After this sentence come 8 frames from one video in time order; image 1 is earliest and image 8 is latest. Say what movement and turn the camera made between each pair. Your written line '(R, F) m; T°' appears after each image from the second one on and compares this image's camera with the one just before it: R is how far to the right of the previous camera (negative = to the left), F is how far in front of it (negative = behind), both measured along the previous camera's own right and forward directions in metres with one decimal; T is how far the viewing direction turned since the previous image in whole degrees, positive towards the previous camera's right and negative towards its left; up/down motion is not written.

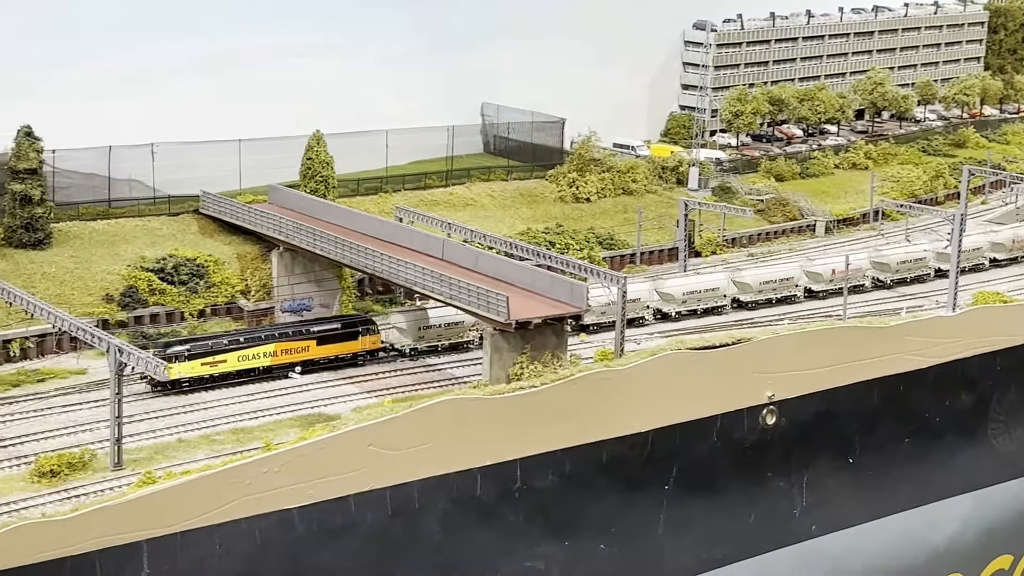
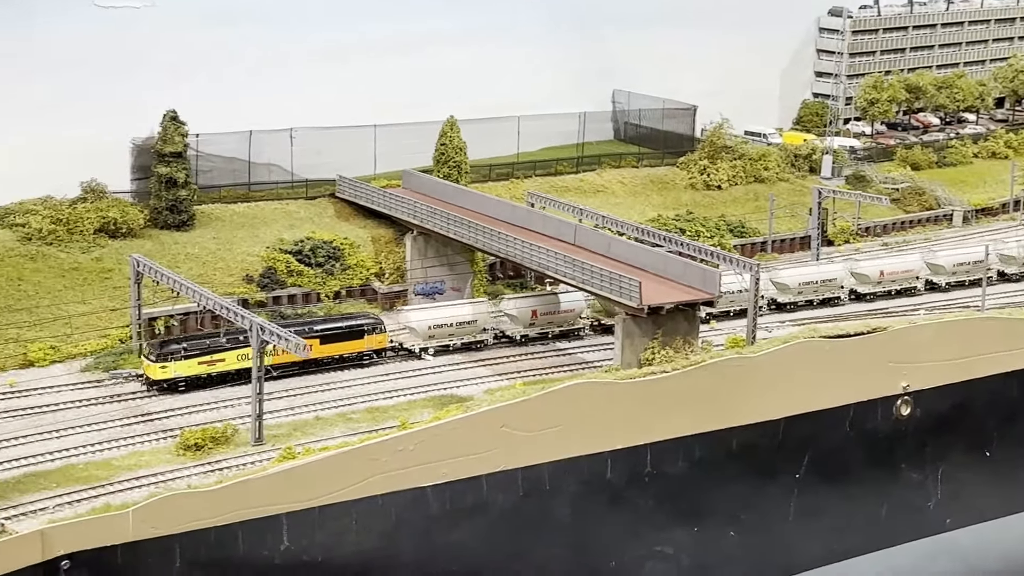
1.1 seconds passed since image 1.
(-0.2, -0.2) m; -5°
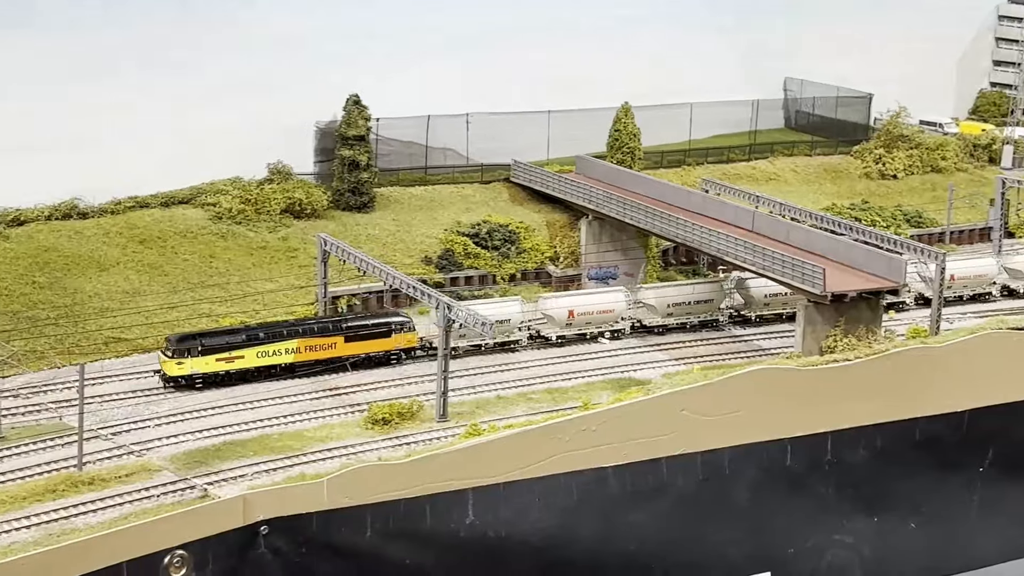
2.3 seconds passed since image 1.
(-0.7, -0.3) m; -6°
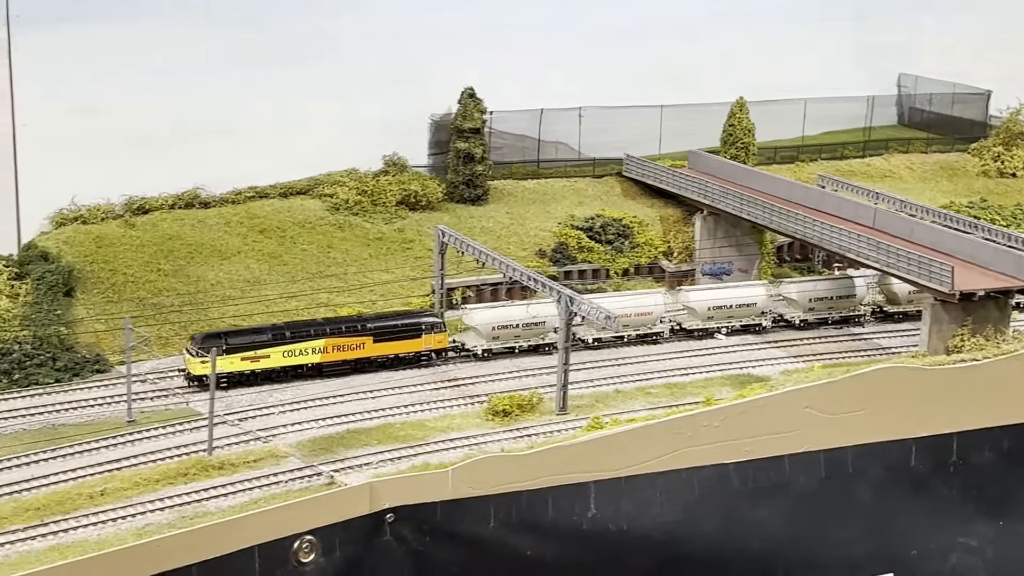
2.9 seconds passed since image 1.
(-0.7, 0.0) m; -3°
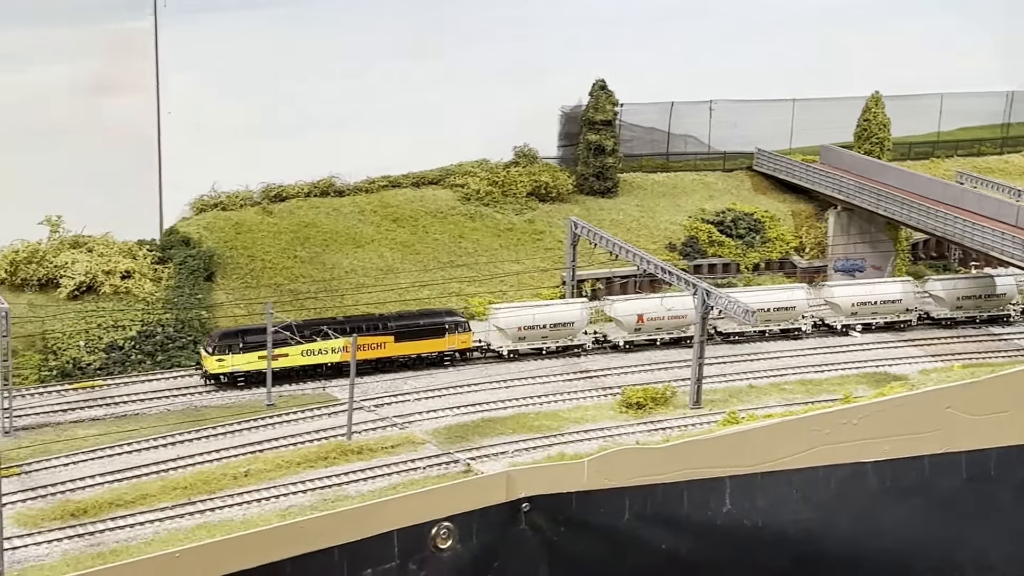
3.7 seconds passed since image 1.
(-0.5, 0.0) m; -4°
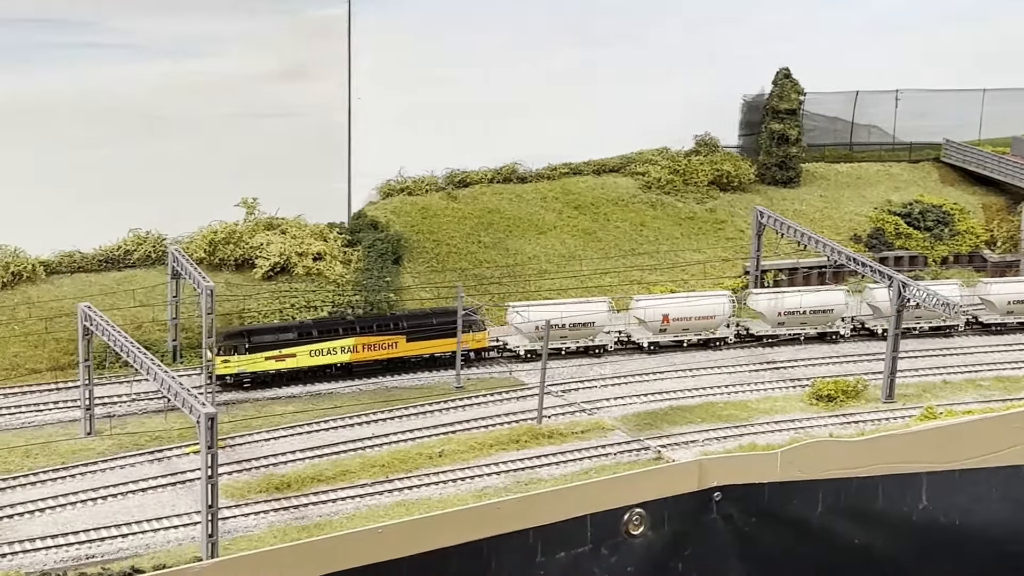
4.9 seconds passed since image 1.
(-0.8, 0.0) m; -6°
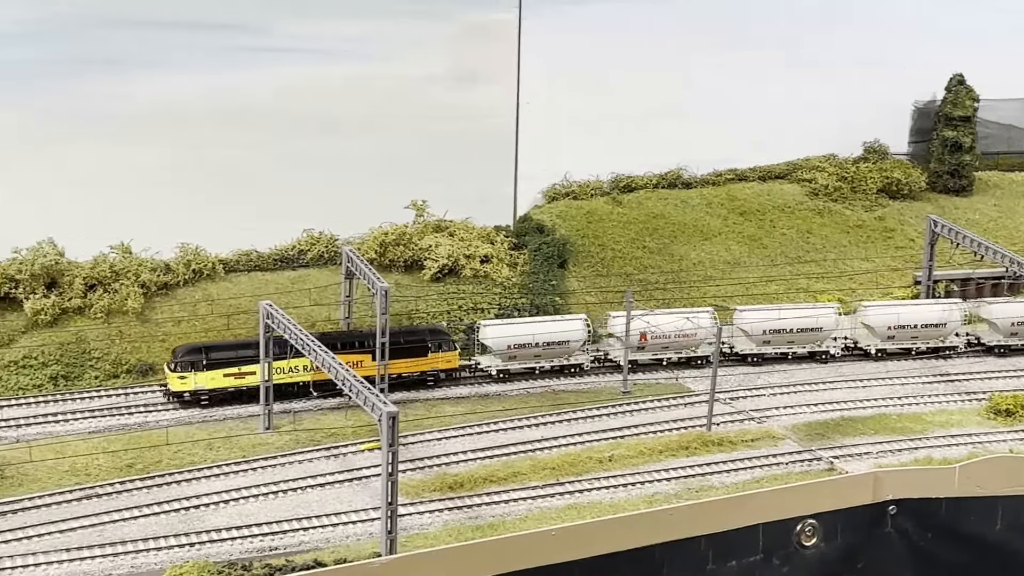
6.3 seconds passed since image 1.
(-0.5, -0.1) m; -6°
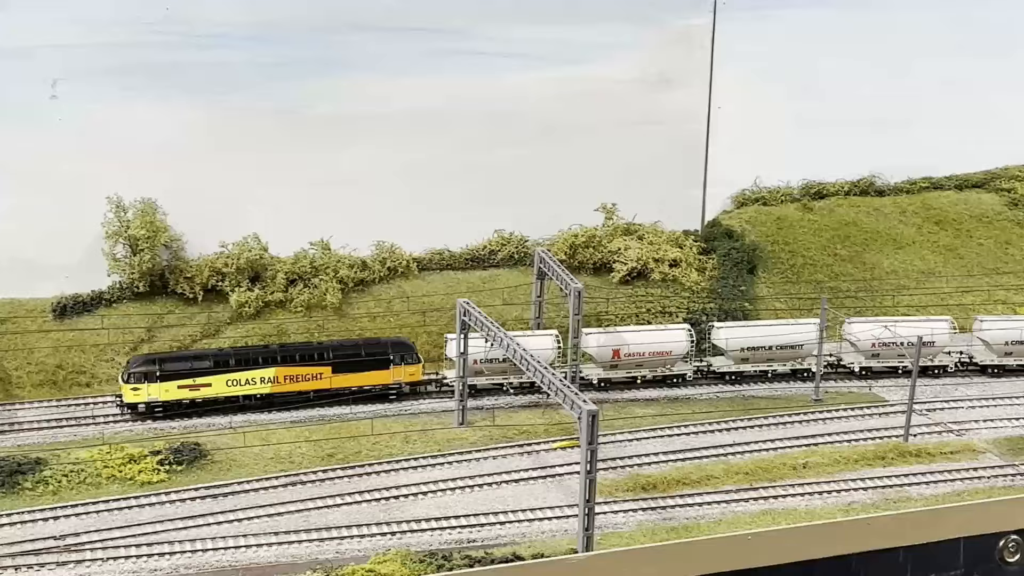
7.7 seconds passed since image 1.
(-0.5, -0.1) m; -7°
